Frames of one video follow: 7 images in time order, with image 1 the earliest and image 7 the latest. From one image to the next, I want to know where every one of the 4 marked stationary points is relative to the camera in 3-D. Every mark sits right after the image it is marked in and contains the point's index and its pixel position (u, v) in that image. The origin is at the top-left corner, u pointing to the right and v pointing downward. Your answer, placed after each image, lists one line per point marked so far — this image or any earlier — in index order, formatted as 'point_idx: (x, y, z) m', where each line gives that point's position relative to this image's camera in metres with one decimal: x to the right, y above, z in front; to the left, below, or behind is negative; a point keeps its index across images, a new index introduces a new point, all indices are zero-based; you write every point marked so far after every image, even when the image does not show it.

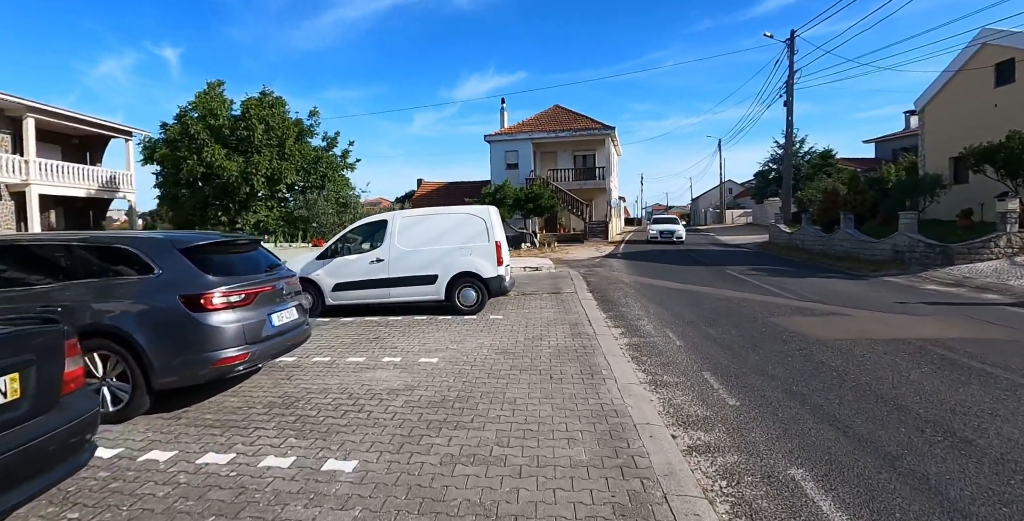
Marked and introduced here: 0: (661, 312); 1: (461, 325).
0: (+2.7, -0.9, +9.0) m
1: (-0.8, -1.1, +8.3) m
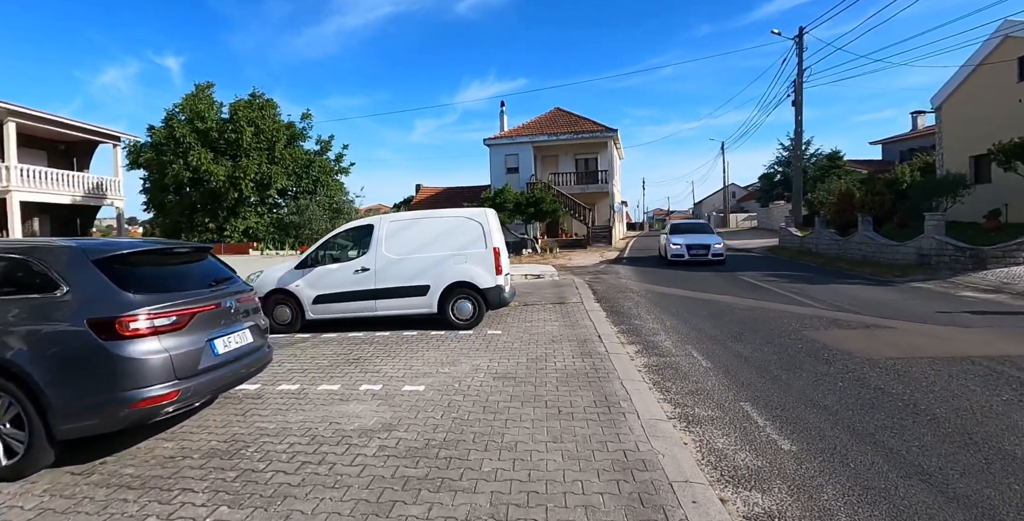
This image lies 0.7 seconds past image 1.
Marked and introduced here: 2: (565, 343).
0: (+2.7, -1.0, +8.1) m
1: (-0.8, -1.2, +7.4) m
2: (+0.8, -1.1, +7.2) m
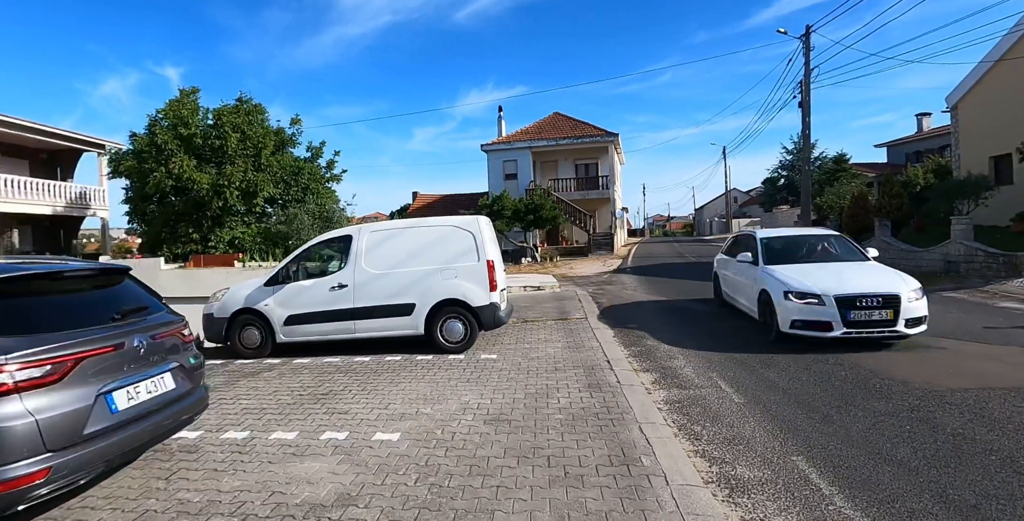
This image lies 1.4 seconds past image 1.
0: (+2.6, -1.2, +7.1) m
1: (-0.9, -1.4, +6.4) m
2: (+0.7, -1.3, +6.2) m
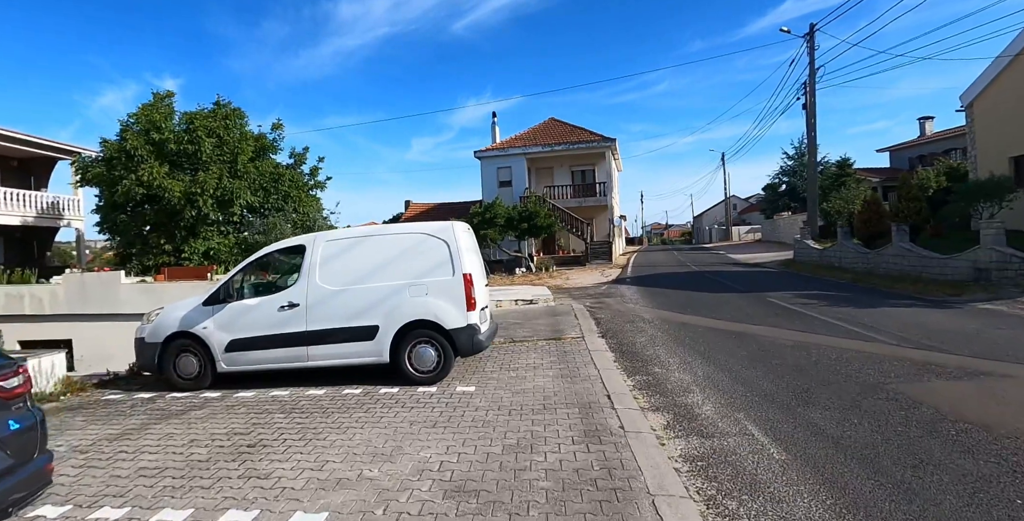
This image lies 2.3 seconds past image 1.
0: (+2.4, -1.3, +6.0) m
1: (-1.1, -1.5, +5.2) m
2: (+0.5, -1.5, +5.0) m
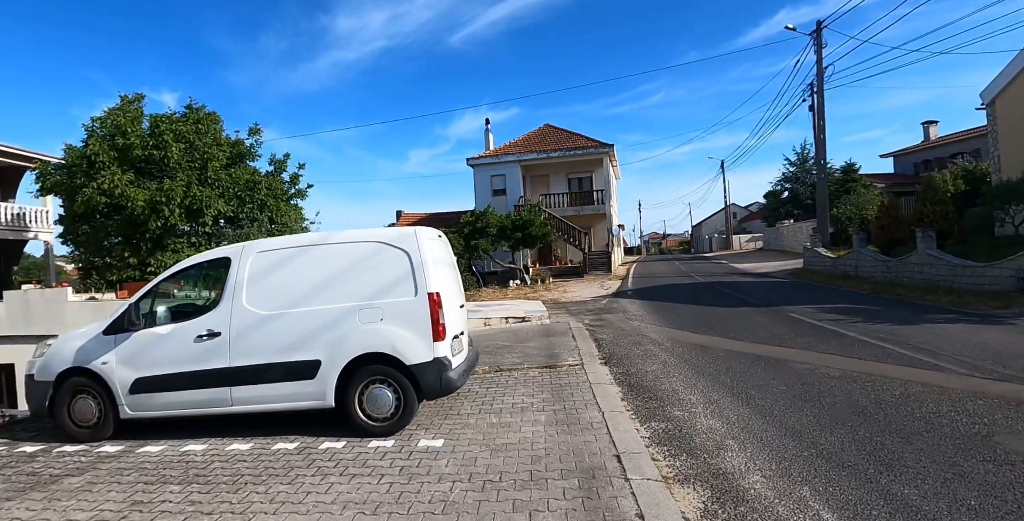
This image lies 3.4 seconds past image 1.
0: (+2.2, -1.5, +4.6) m
1: (-1.3, -1.7, +3.9) m
2: (+0.3, -1.6, +3.7) m
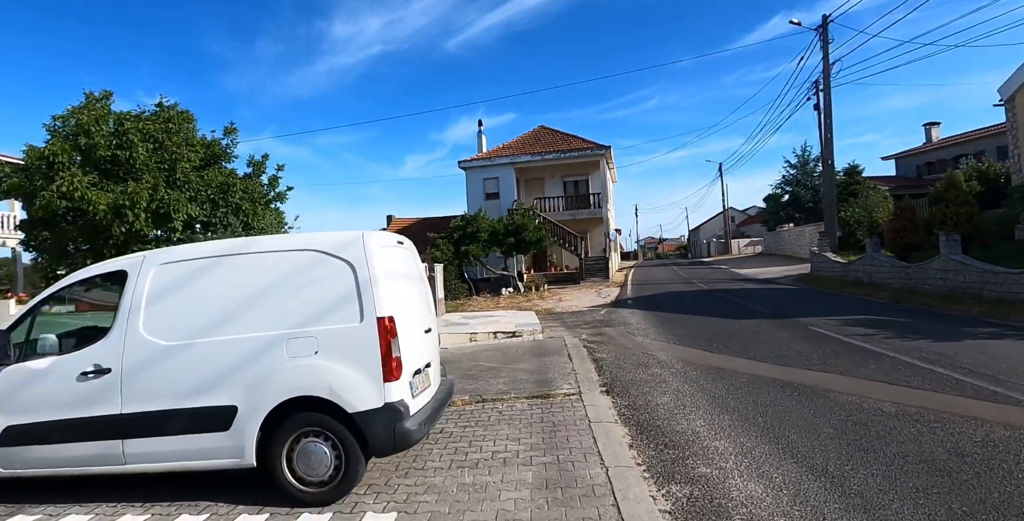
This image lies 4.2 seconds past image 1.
0: (+2.1, -1.6, +3.5) m
1: (-1.4, -1.8, +2.7) m
2: (+0.2, -1.7, +2.5) m
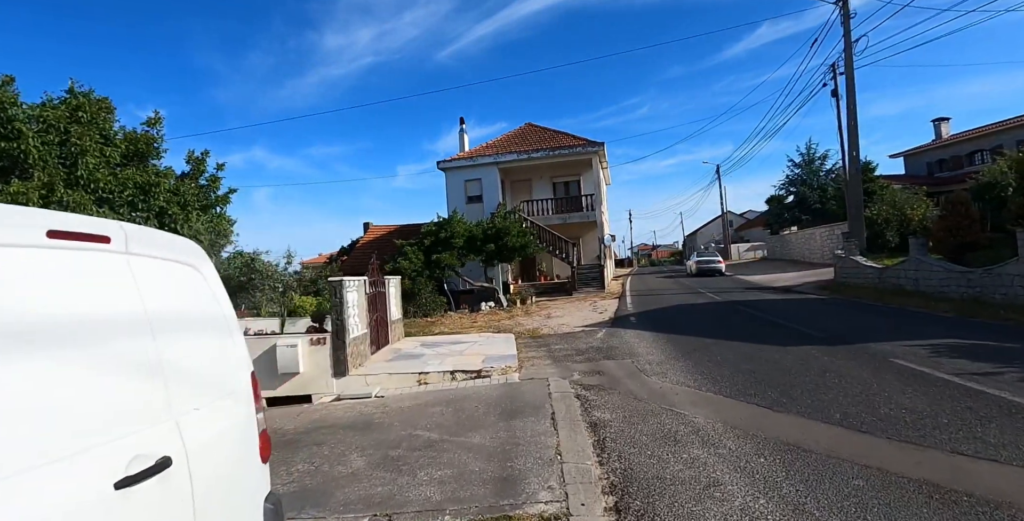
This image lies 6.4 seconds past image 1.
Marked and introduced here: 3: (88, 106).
0: (+1.7, -1.6, +0.8) m
1: (-1.8, -1.8, 0.0) m
2: (-0.2, -1.7, -0.2) m
3: (-12.2, +4.5, +14.8) m
